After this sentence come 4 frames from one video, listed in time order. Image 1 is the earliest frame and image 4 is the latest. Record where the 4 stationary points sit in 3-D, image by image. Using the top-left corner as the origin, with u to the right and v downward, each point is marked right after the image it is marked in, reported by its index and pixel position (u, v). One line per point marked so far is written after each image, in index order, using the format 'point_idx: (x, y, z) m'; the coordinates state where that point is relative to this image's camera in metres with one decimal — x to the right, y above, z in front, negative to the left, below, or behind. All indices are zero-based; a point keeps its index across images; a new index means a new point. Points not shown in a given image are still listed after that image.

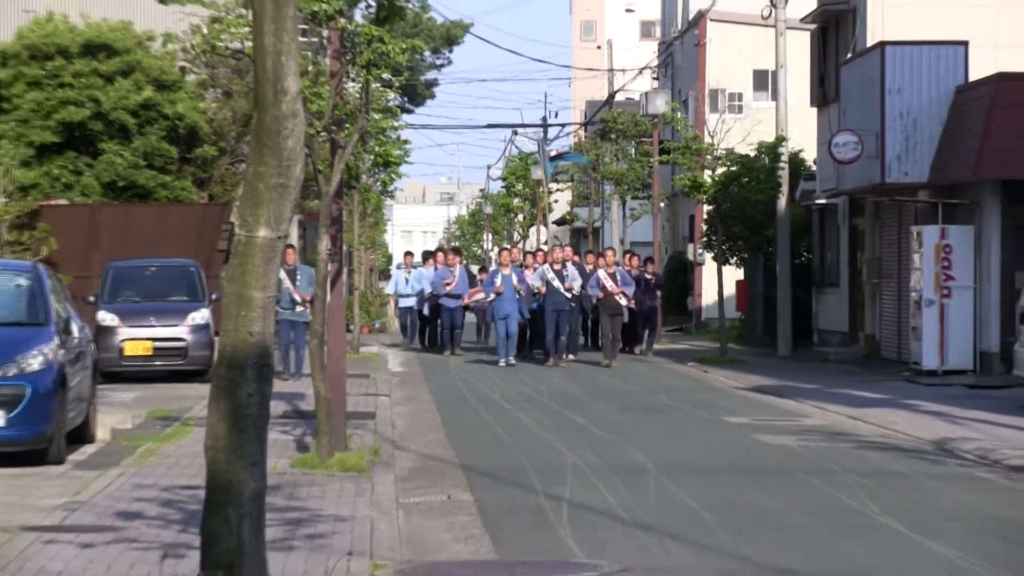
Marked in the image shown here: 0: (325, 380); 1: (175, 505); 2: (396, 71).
0: (-1.6, -0.8, +11.3) m
1: (-2.6, -1.7, +10.5) m
2: (-1.0, +1.8, +11.7) m
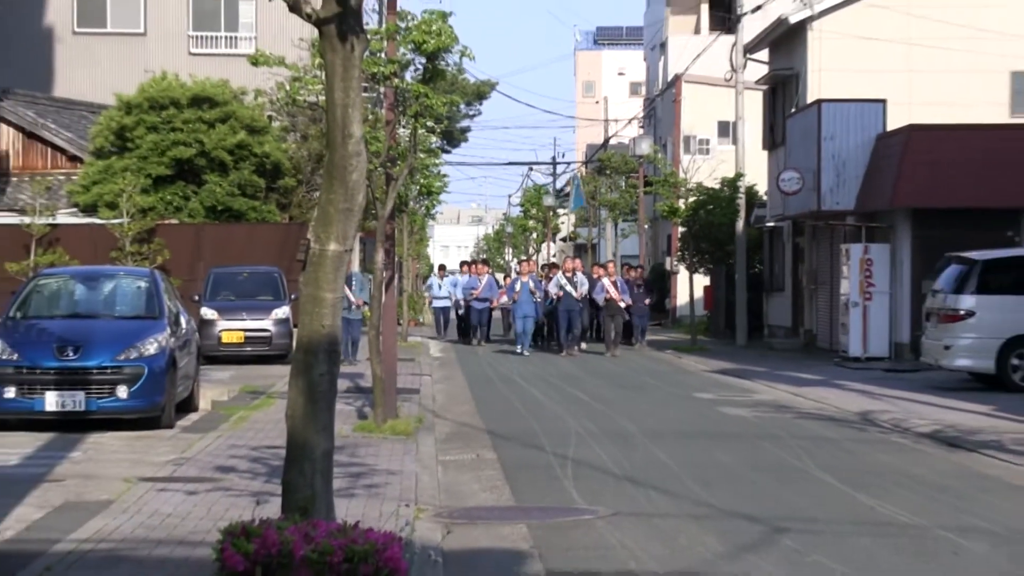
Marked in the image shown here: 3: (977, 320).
0: (-1.4, -0.8, +14.1) m
1: (-2.5, -1.7, +13.3) m
2: (-0.8, +1.8, +14.4) m
3: (+6.8, -0.5, +20.5) m
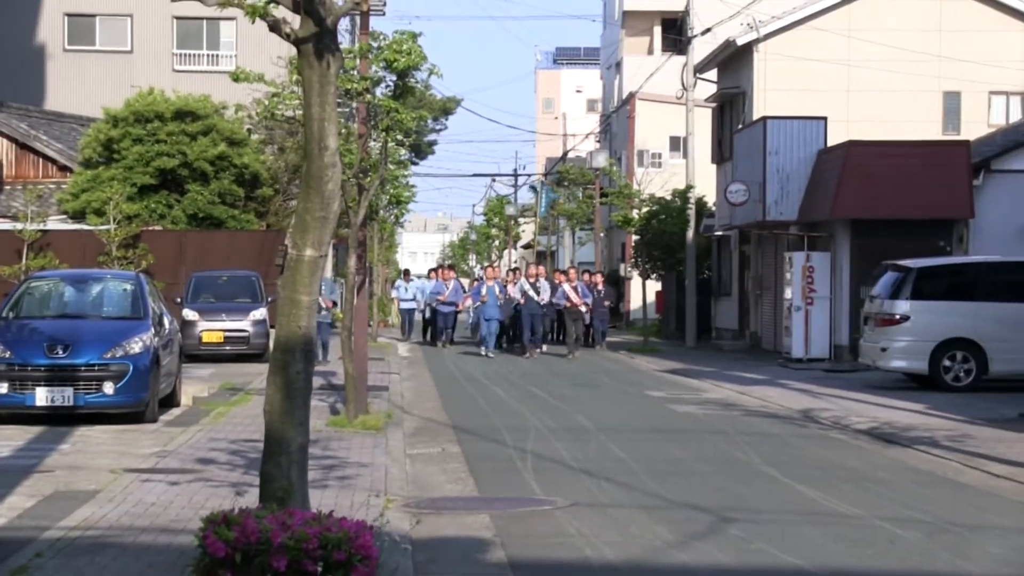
0: (-1.8, -0.8, +14.9) m
1: (-2.9, -1.7, +14.1) m
2: (-1.2, +1.8, +15.2) m
3: (+6.4, -0.6, +21.4) m
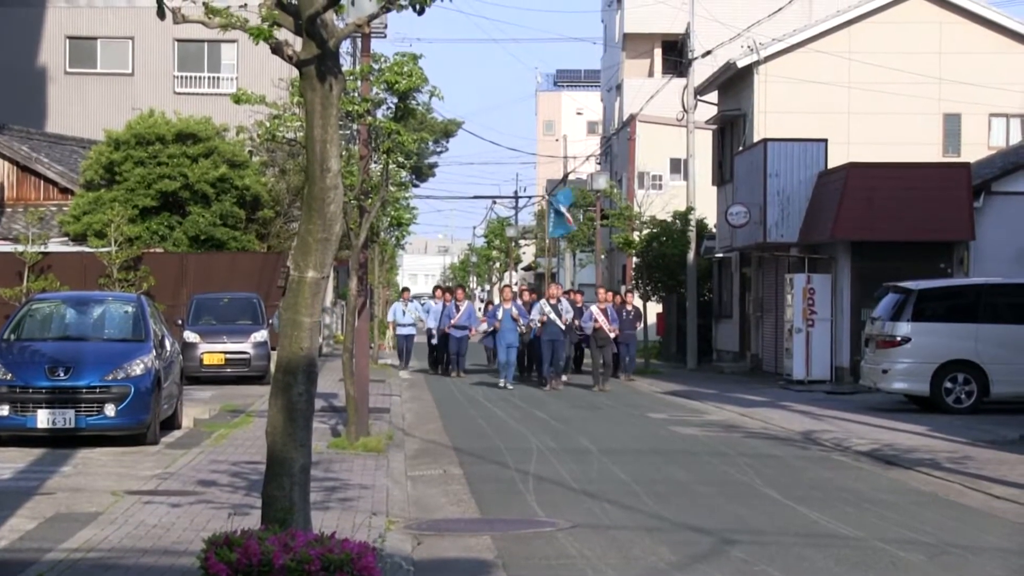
0: (-1.8, -1.0, +14.9) m
1: (-2.9, -2.0, +14.1) m
2: (-1.2, +1.5, +15.2) m
3: (+6.4, -0.8, +21.3) m
